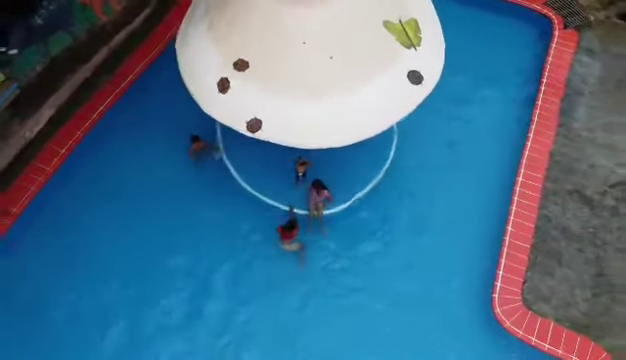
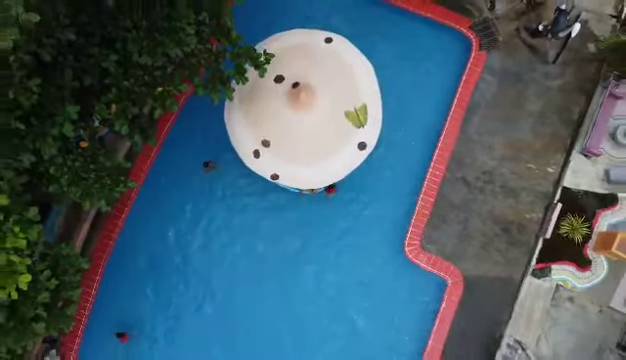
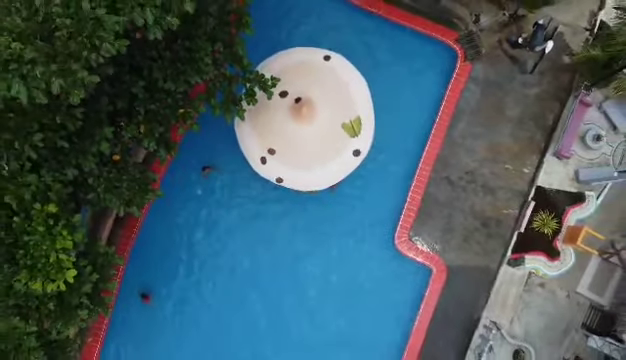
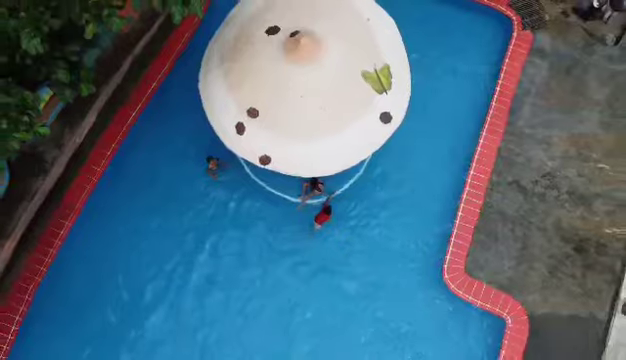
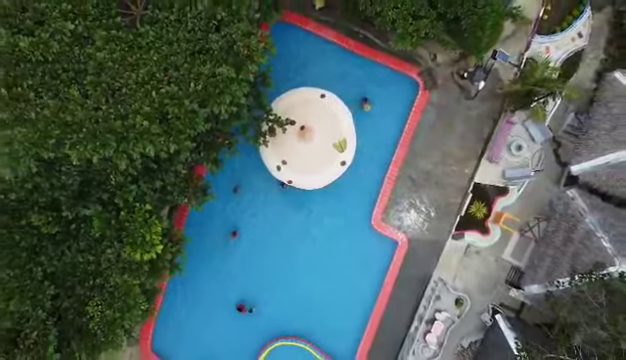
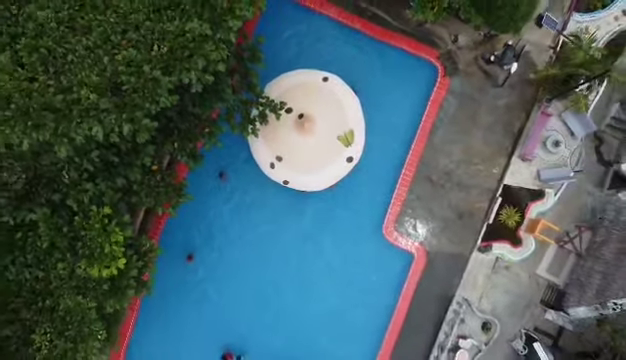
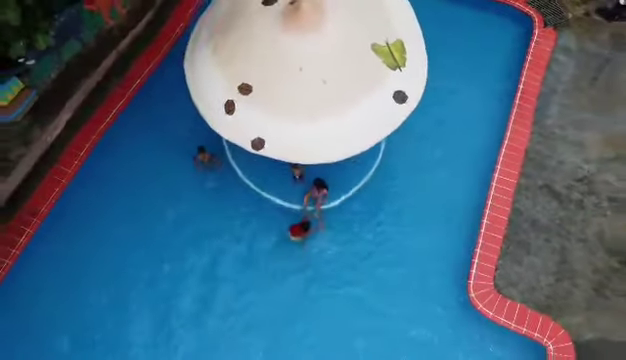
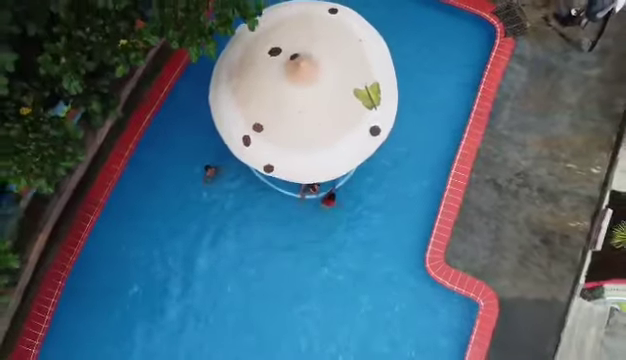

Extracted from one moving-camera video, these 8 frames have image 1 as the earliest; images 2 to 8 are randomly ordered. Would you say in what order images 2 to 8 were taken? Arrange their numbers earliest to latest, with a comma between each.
7, 4, 8, 2, 3, 6, 5
